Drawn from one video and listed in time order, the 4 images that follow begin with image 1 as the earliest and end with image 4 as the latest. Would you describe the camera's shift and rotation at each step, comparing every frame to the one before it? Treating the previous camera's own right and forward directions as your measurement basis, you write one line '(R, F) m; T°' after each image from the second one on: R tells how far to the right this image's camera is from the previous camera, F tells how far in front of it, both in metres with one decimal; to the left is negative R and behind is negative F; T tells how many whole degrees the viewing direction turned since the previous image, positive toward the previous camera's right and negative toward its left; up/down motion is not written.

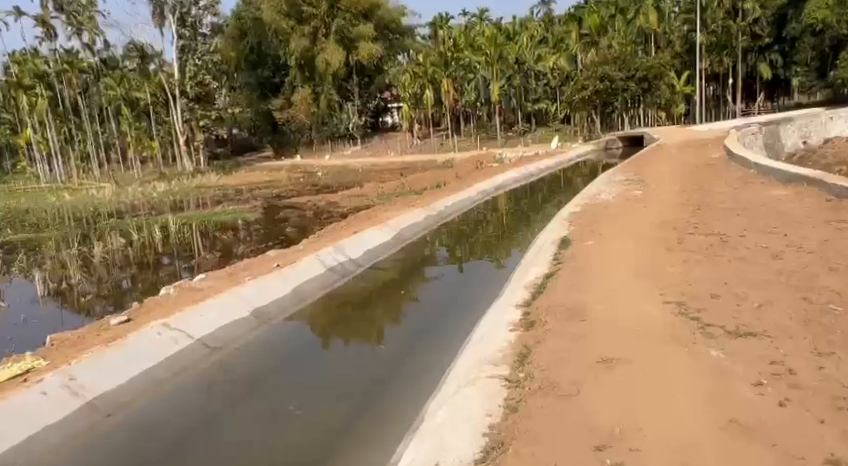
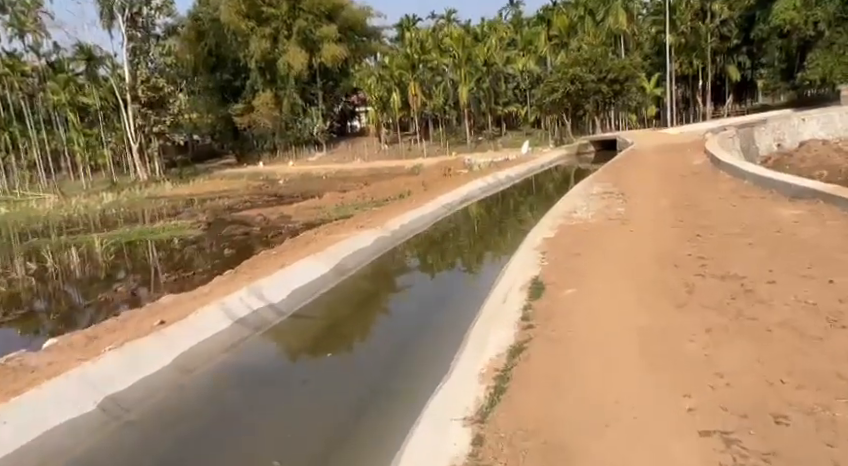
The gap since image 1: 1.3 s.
(+0.5, +2.0) m; +3°
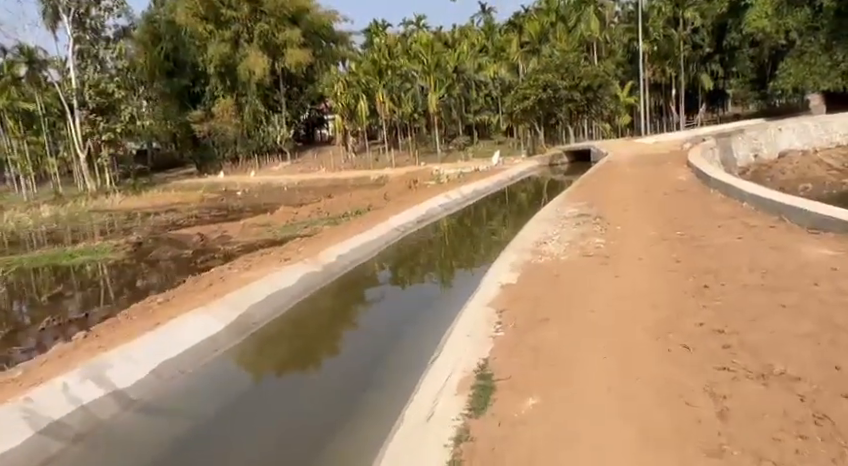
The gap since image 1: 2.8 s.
(+0.7, +2.2) m; +3°
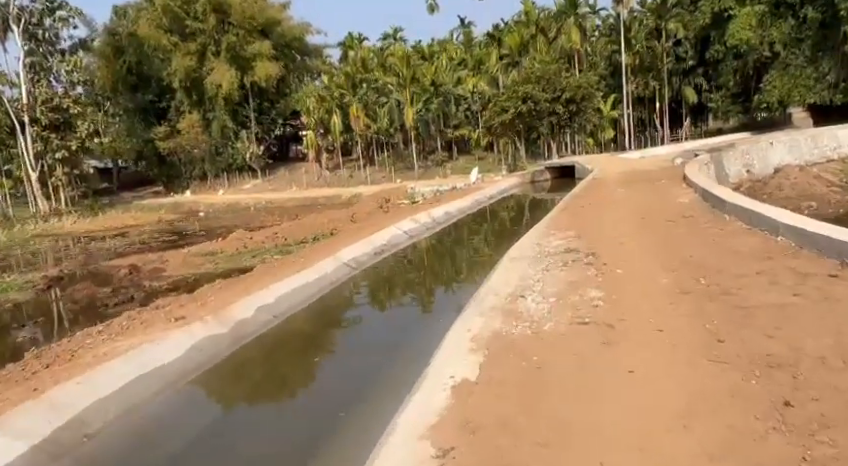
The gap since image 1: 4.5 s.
(+0.6, +2.5) m; +2°
